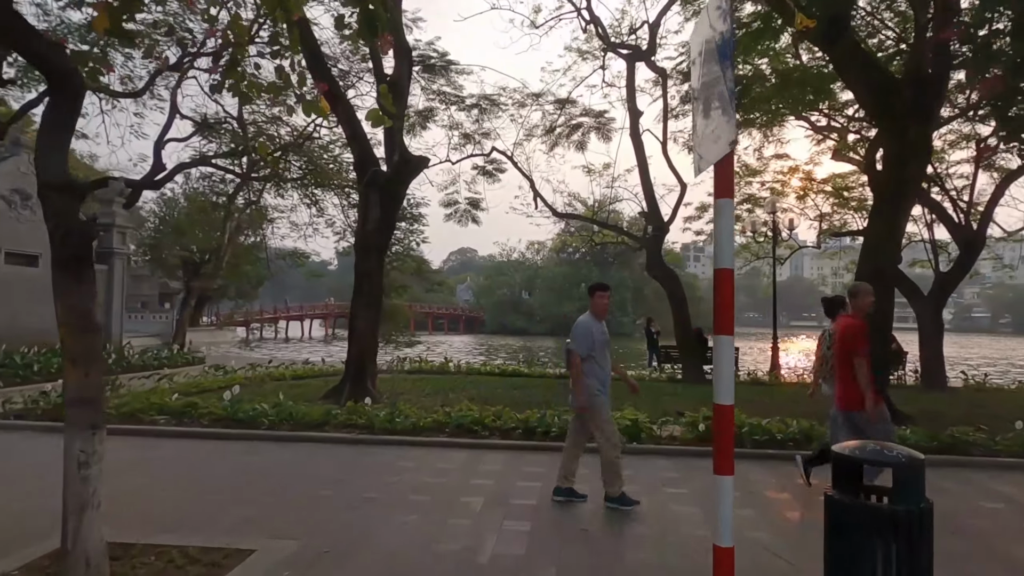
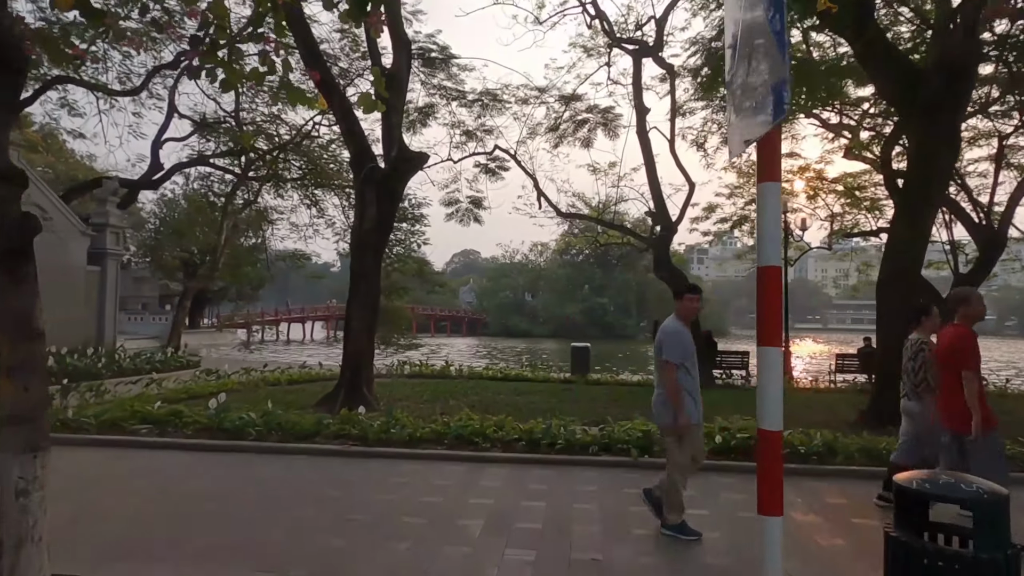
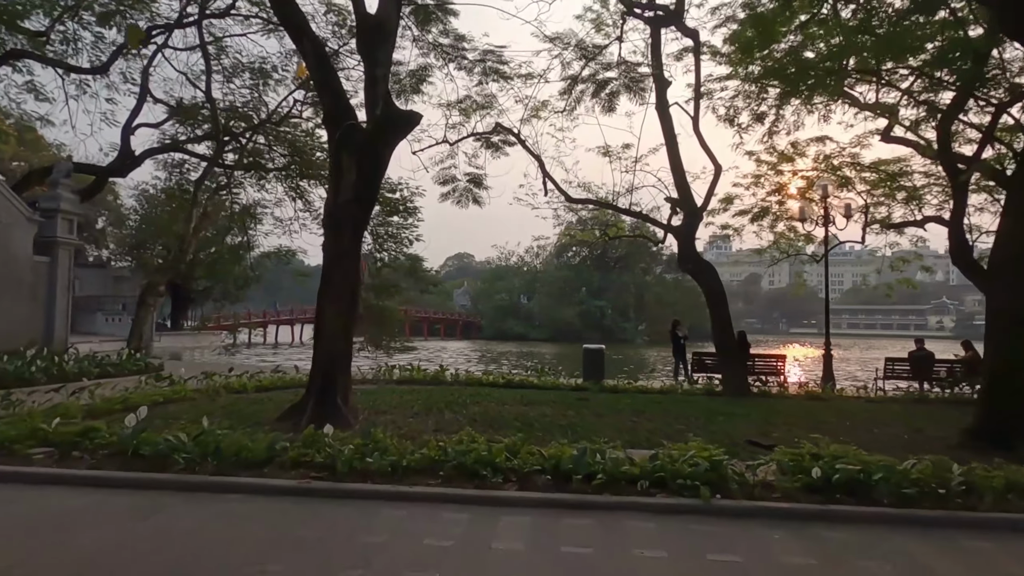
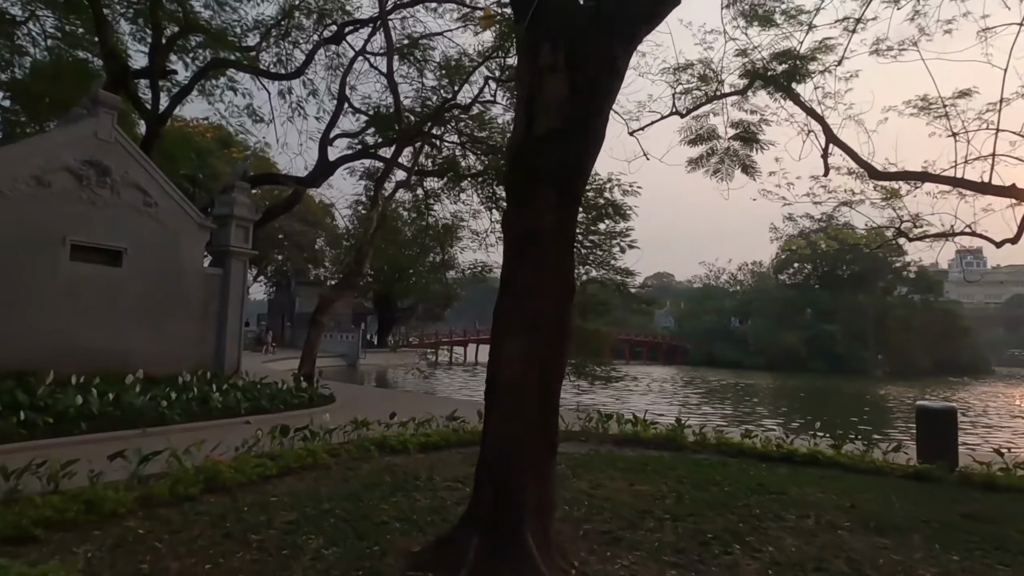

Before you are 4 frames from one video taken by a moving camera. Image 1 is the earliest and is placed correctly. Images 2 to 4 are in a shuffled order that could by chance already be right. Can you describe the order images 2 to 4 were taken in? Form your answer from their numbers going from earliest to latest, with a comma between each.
2, 3, 4
